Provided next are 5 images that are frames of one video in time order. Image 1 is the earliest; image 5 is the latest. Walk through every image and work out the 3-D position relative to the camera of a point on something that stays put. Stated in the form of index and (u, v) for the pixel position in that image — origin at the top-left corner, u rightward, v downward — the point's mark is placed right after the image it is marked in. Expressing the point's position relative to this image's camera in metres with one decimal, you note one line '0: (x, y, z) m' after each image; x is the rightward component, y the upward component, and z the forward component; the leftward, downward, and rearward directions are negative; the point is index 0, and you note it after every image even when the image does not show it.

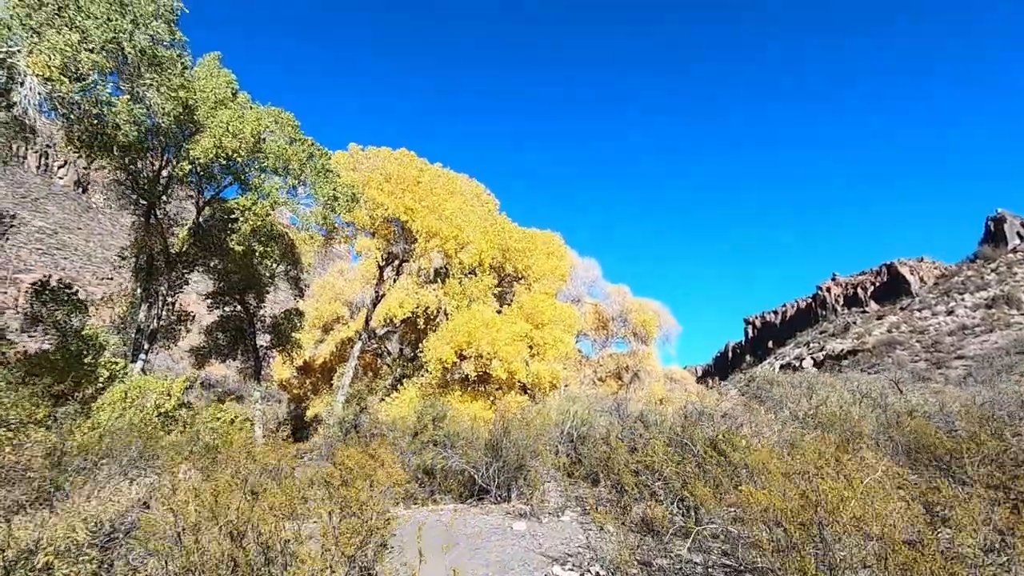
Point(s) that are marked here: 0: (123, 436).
0: (-5.3, -2.0, +7.3) m
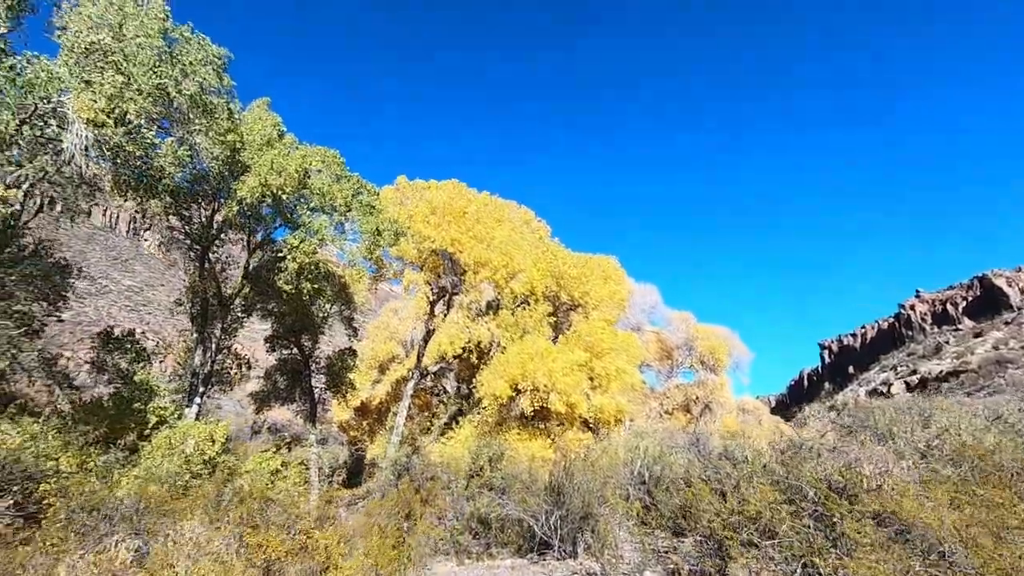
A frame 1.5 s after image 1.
0: (-4.5, -2.6, +7.0) m
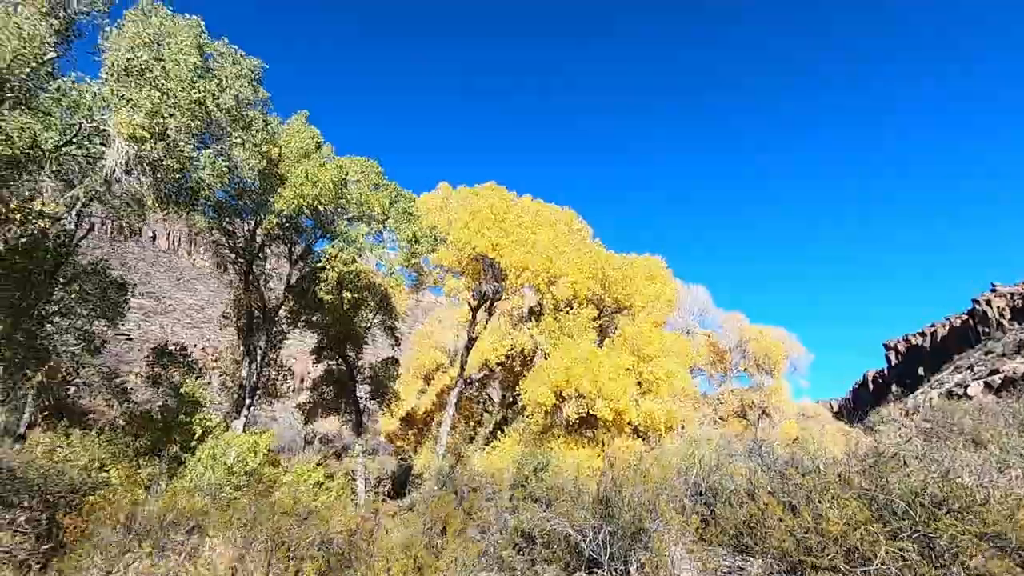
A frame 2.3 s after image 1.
0: (-3.9, -2.7, +6.9) m
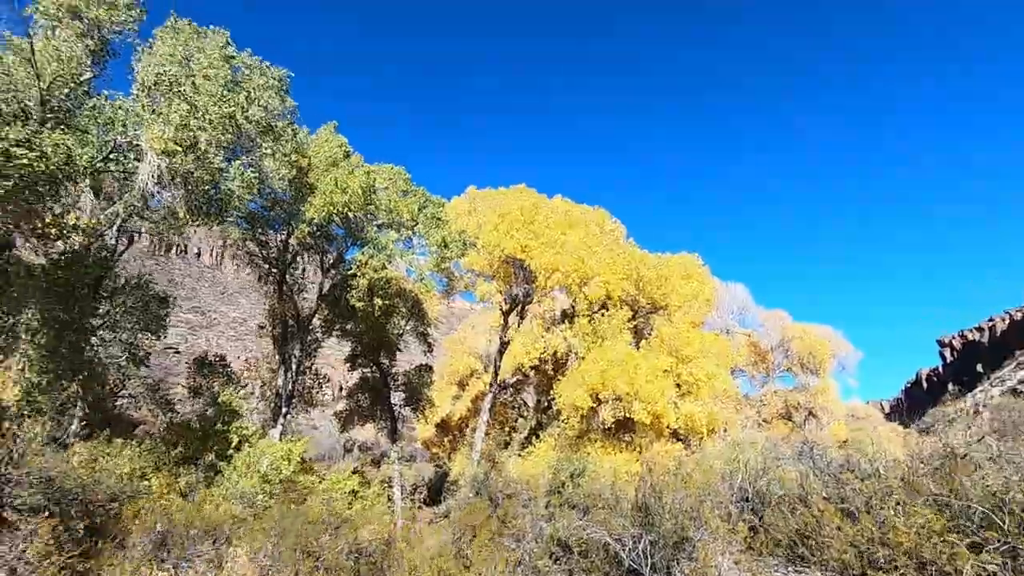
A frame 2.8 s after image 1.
0: (-3.5, -2.8, +7.0) m
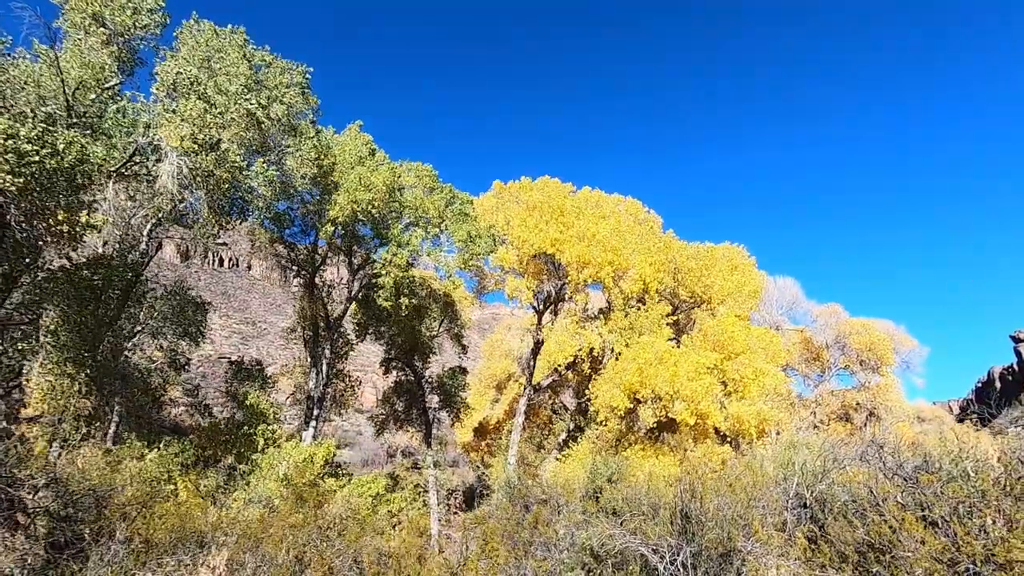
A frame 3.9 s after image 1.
0: (-3.1, -2.8, +6.7) m
